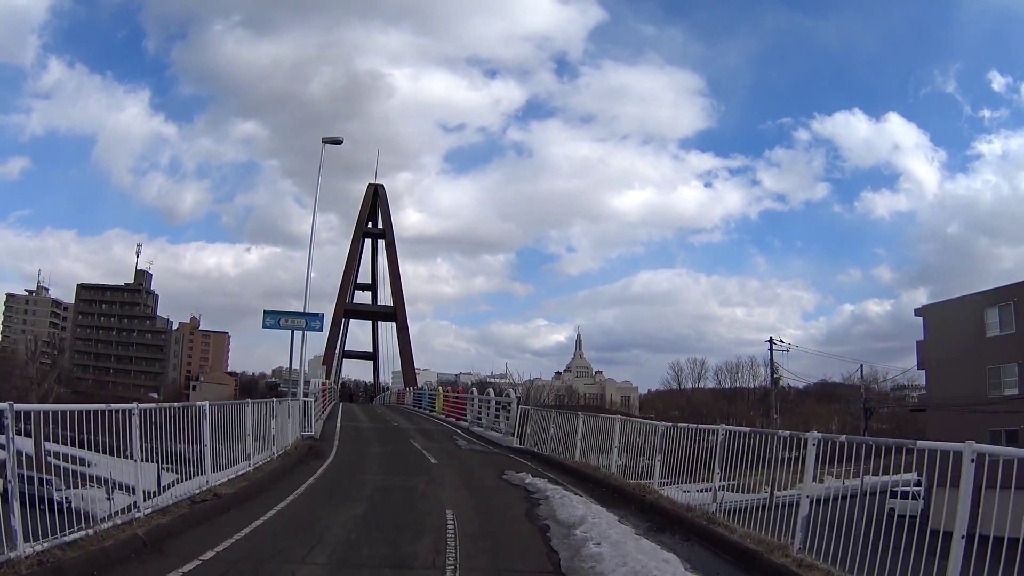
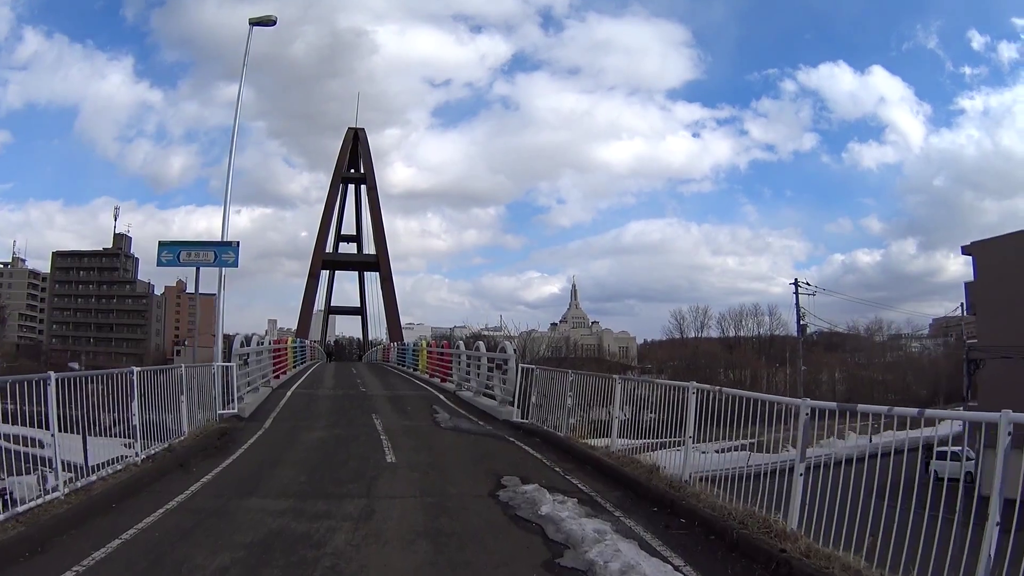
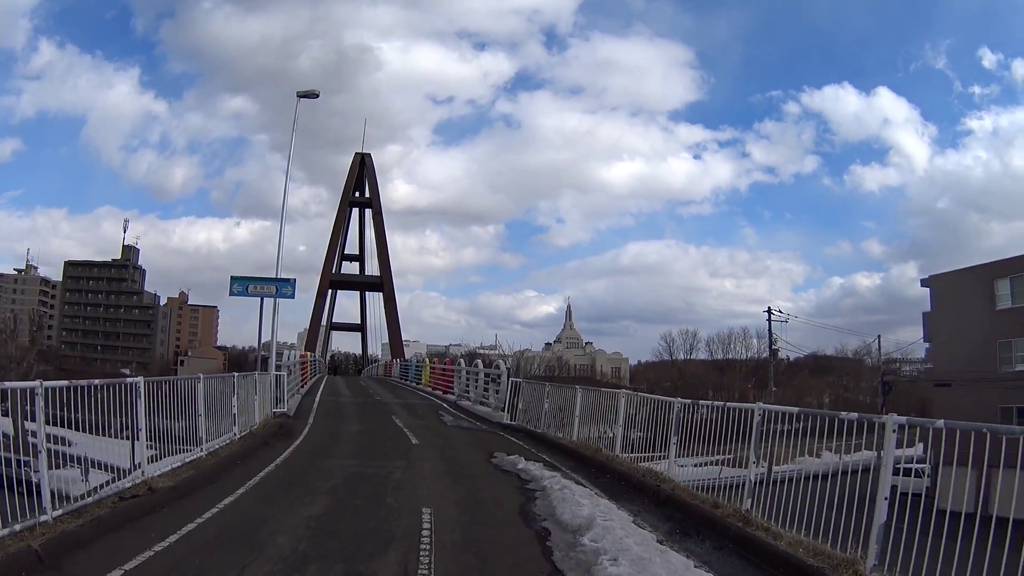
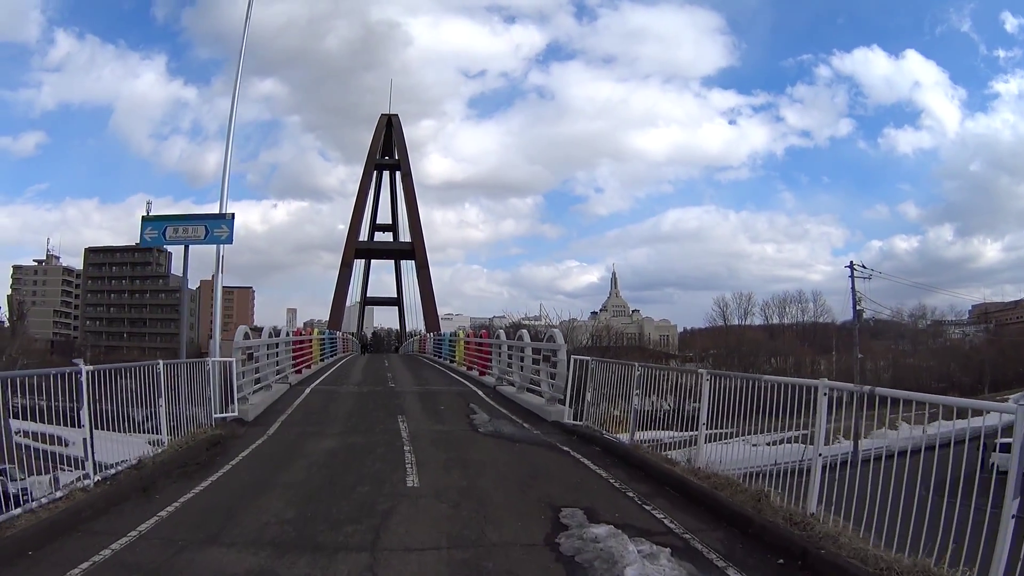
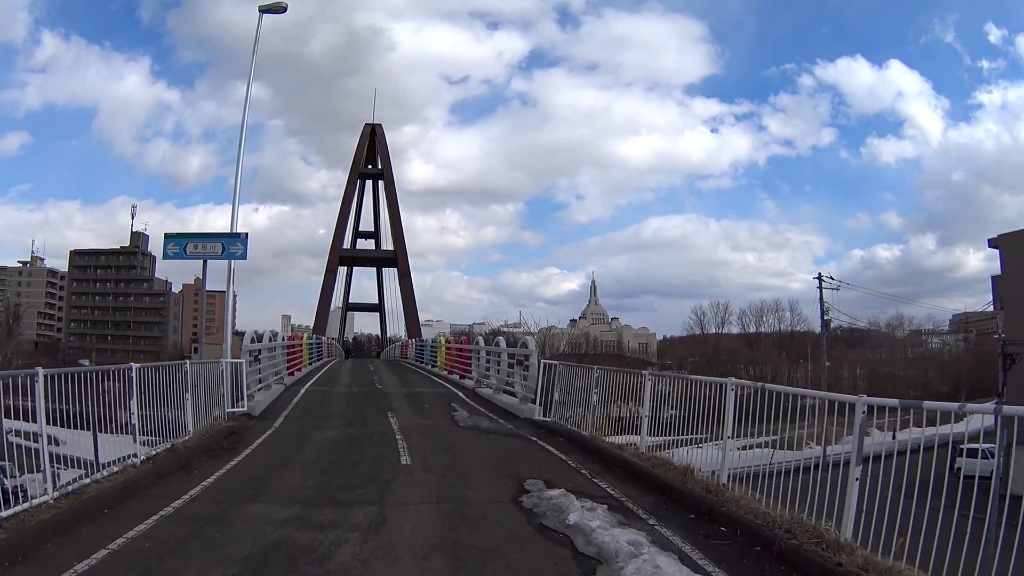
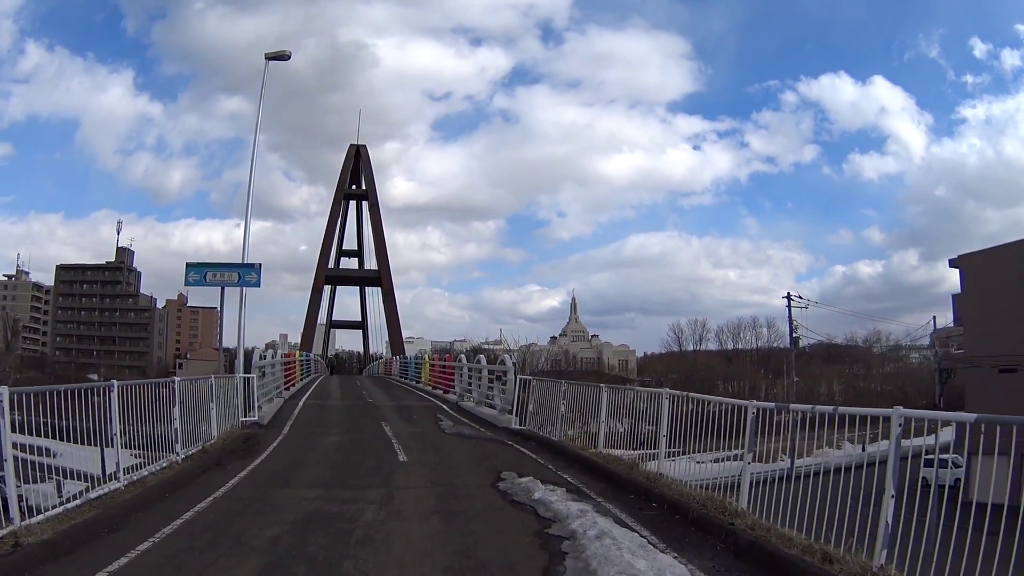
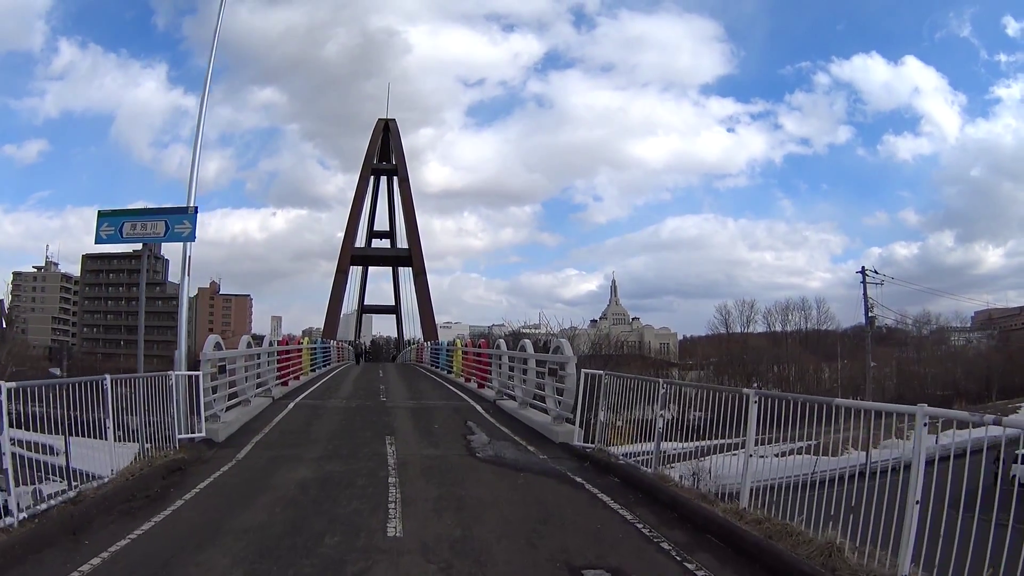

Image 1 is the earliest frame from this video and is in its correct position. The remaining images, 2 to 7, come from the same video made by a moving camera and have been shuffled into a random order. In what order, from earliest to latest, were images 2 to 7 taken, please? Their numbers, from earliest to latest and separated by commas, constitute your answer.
3, 6, 2, 5, 4, 7
